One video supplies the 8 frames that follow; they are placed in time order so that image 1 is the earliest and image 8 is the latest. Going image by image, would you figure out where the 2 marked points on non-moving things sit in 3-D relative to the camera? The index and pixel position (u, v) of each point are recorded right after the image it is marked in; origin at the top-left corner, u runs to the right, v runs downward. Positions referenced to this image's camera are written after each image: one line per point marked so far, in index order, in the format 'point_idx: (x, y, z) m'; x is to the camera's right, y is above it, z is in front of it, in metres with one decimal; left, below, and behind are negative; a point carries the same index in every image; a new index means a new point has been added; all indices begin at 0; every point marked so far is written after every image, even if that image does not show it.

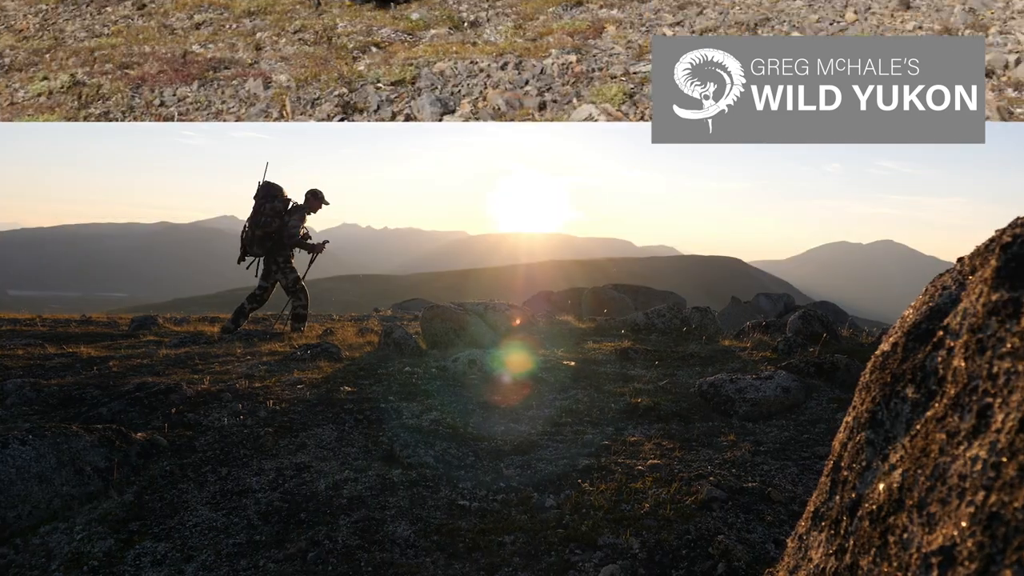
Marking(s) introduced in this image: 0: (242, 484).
0: (-3.7, -2.7, +9.1) m
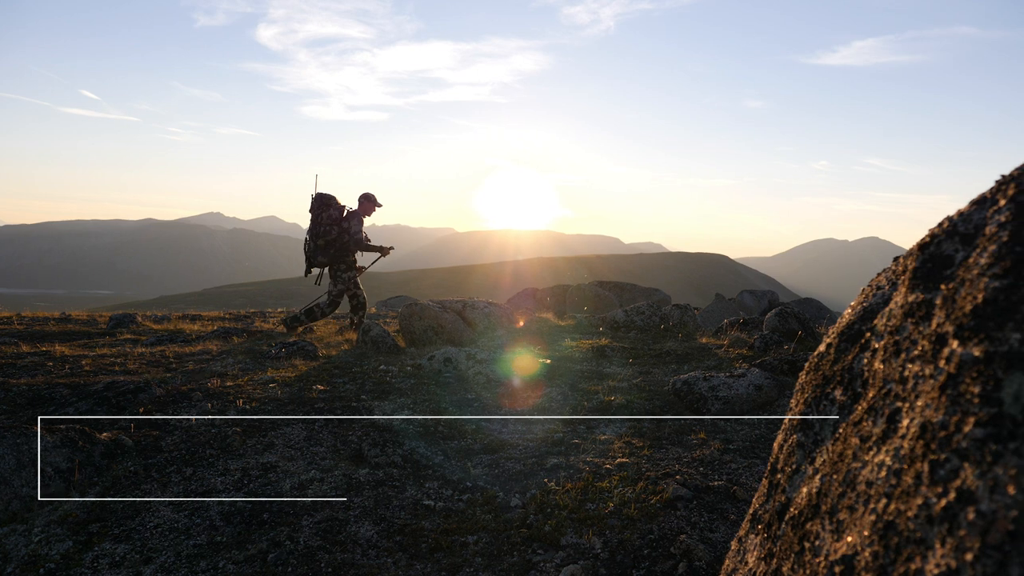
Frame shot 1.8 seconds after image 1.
0: (-4.1, -2.7, +9.0) m
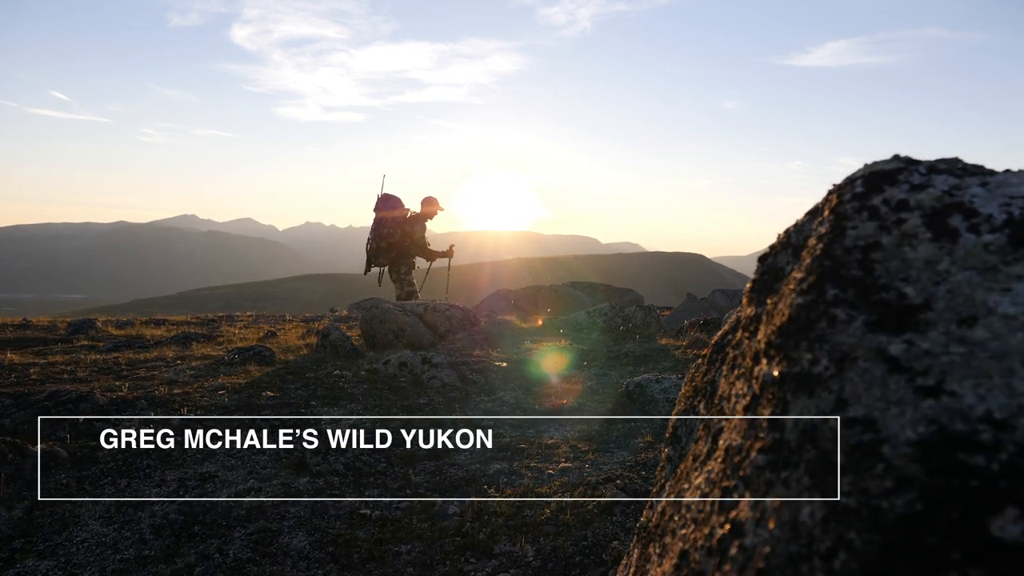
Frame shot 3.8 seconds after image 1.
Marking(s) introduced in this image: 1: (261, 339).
0: (-4.9, -2.8, +8.8) m
1: (-7.2, -1.5, +18.9) m
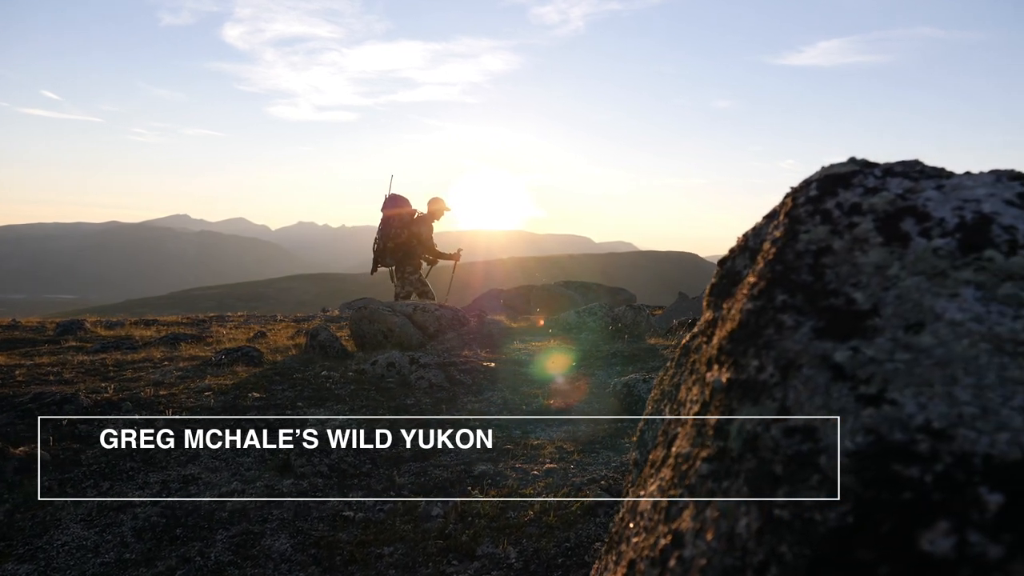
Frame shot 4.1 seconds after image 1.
0: (-5.1, -2.8, +8.7) m
1: (-7.5, -1.5, +18.9) m
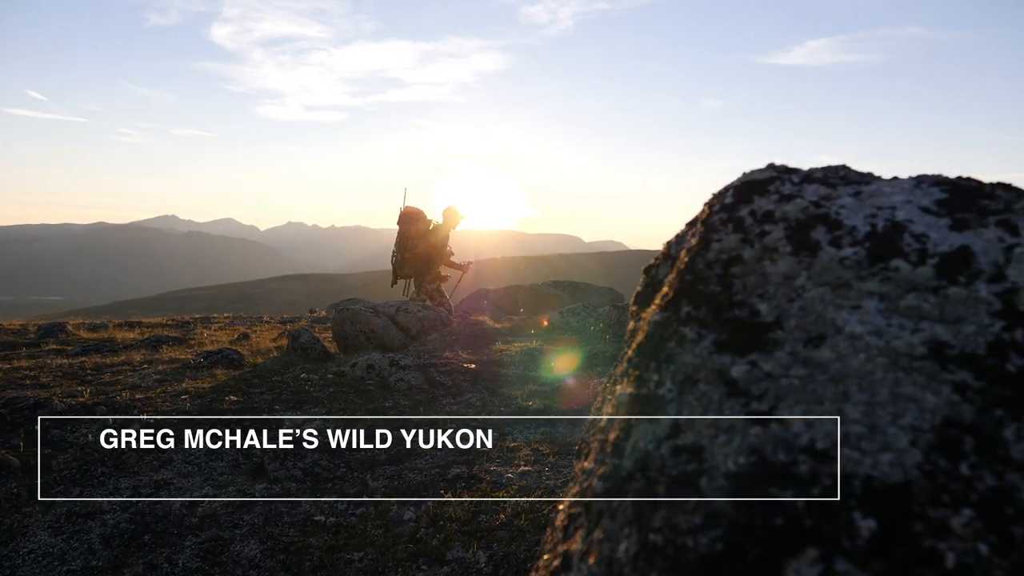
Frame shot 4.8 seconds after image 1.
0: (-5.5, -2.8, +8.6) m
1: (-7.9, -1.5, +18.7) m
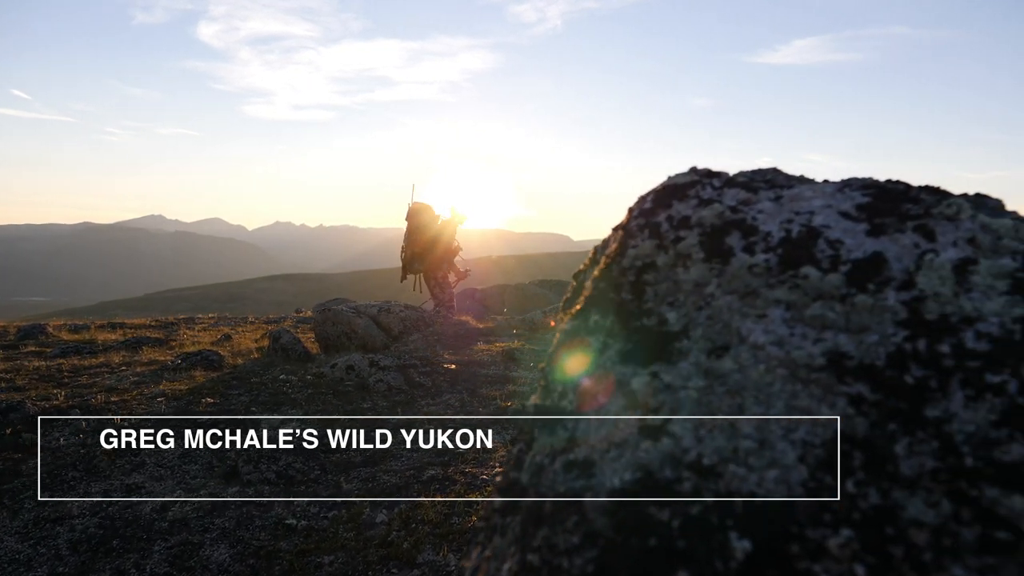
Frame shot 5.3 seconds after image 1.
0: (-5.8, -2.9, +8.5) m
1: (-8.4, -1.5, +18.6) m
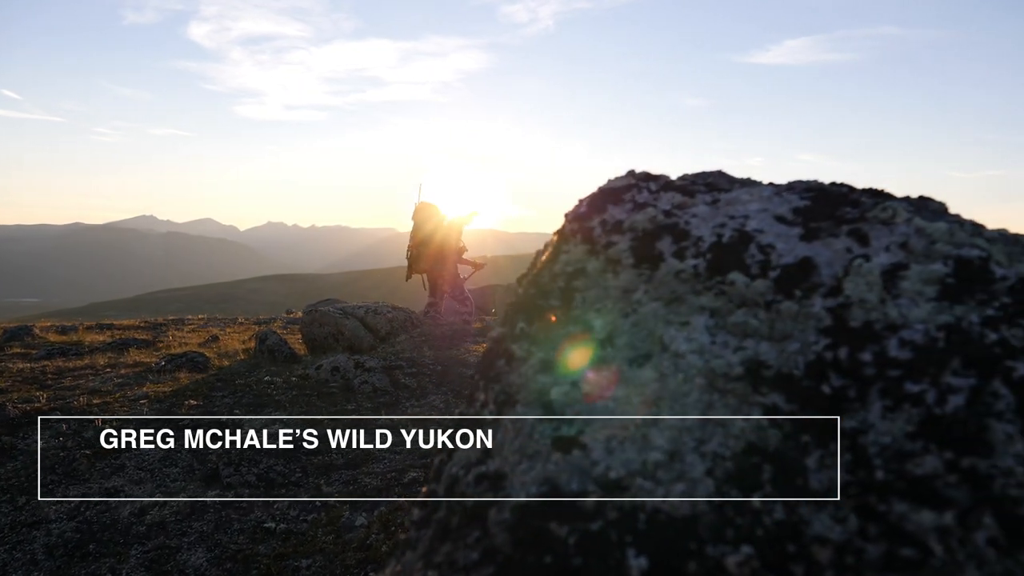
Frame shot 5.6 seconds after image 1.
0: (-6.0, -2.9, +8.4) m
1: (-8.7, -1.6, +18.5) m
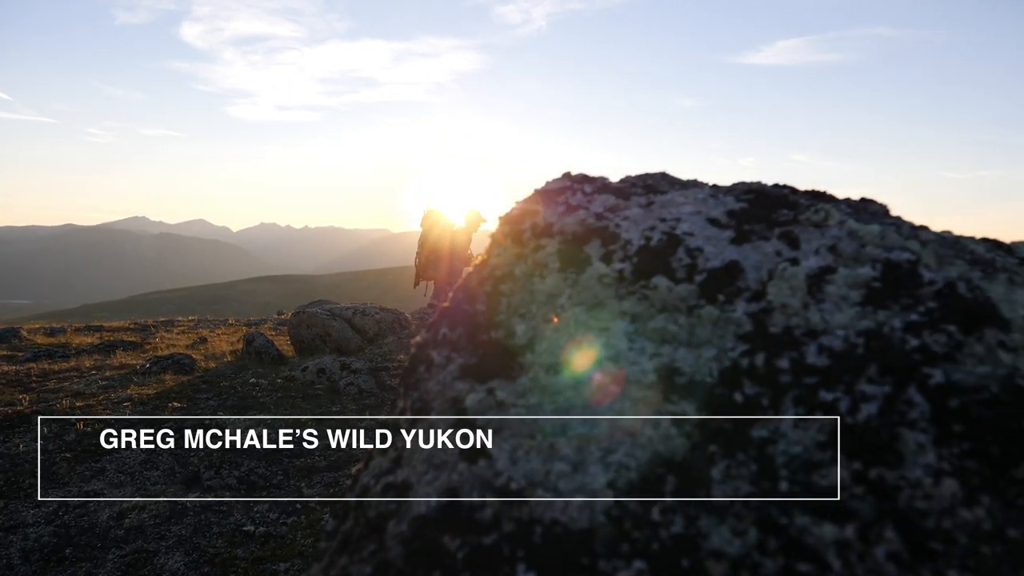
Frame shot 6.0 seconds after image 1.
0: (-6.3, -2.9, +8.4) m
1: (-9.0, -1.6, +18.4) m
